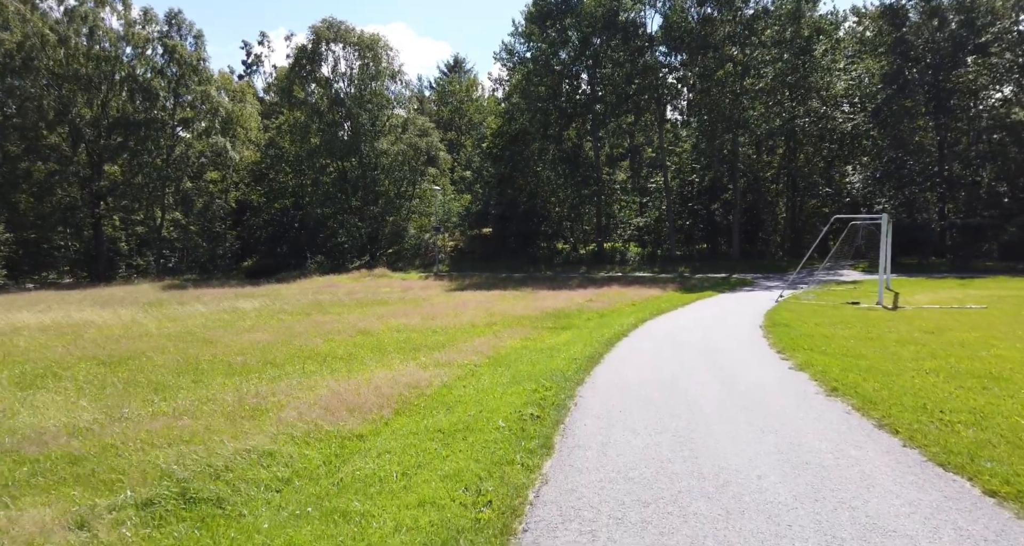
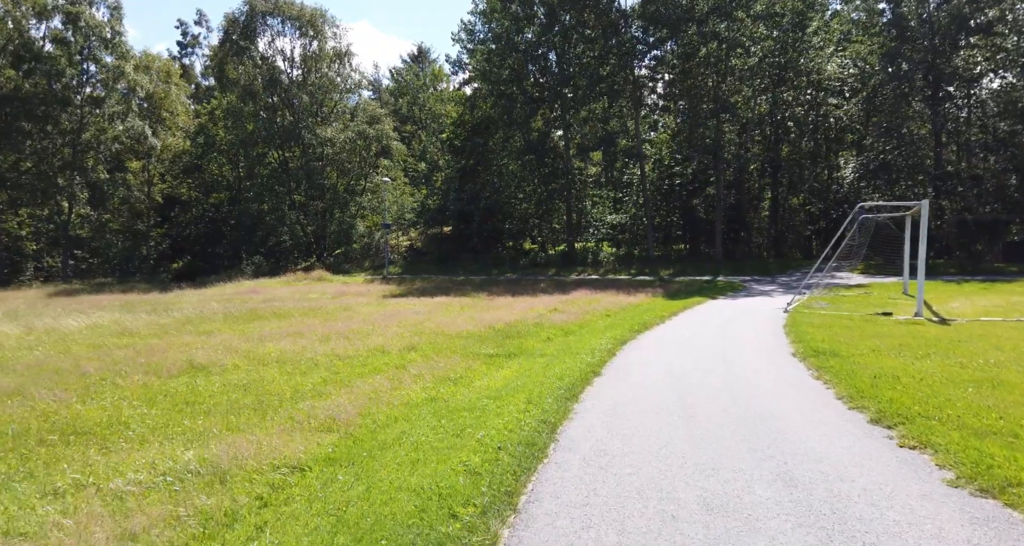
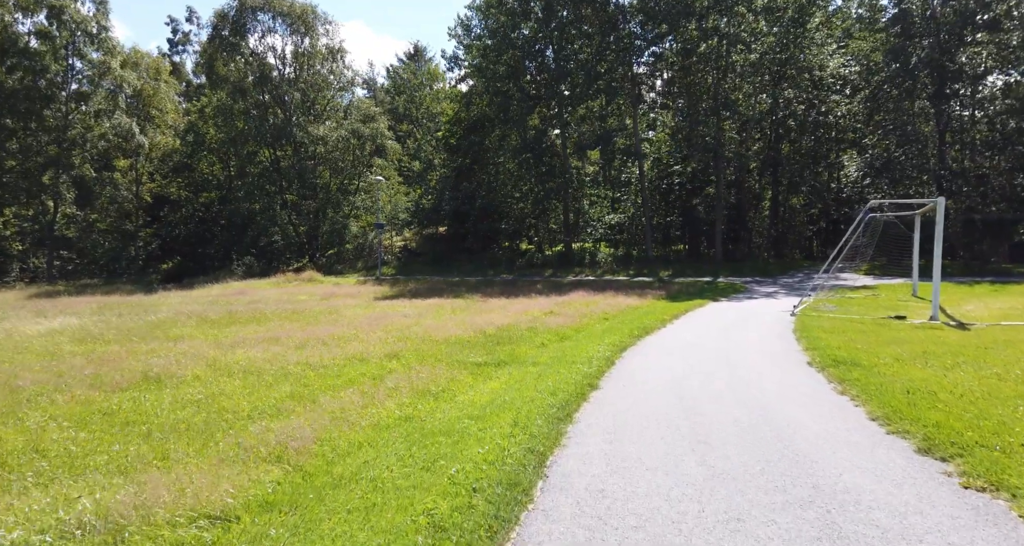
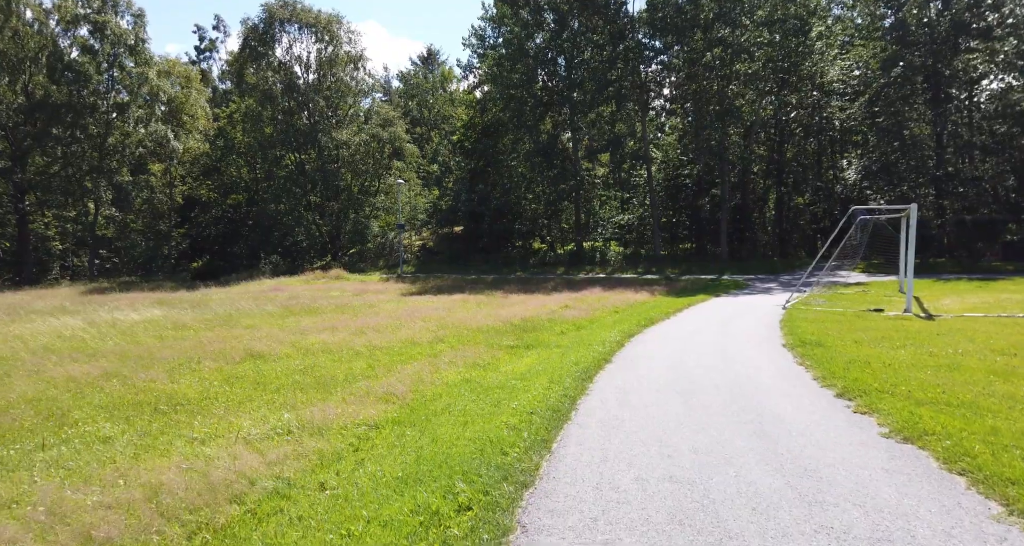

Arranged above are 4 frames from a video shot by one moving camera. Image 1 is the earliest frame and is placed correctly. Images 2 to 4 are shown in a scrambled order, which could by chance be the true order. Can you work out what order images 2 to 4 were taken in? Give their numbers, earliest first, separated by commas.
4, 2, 3
